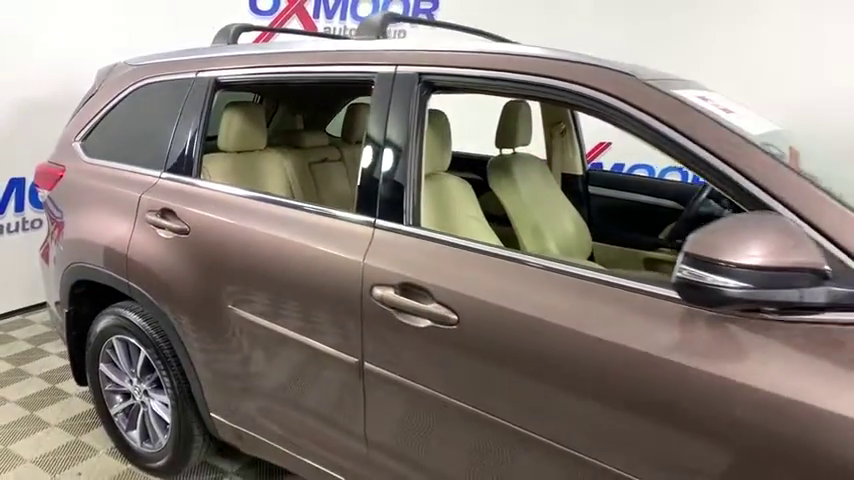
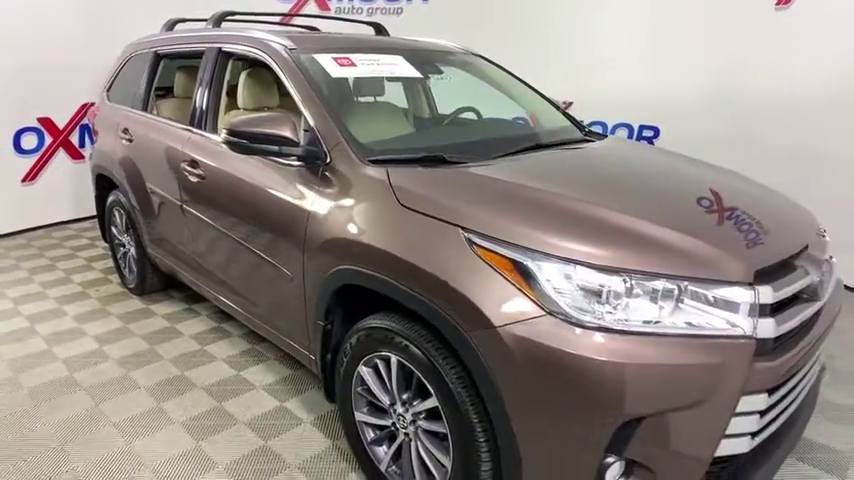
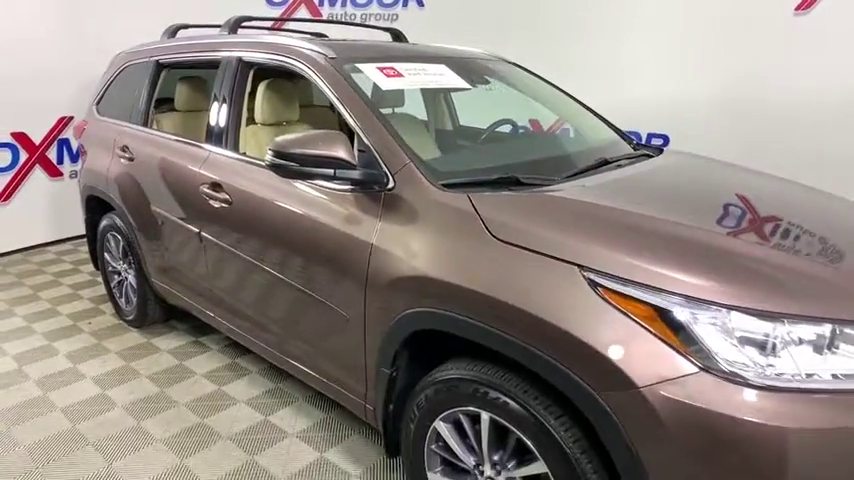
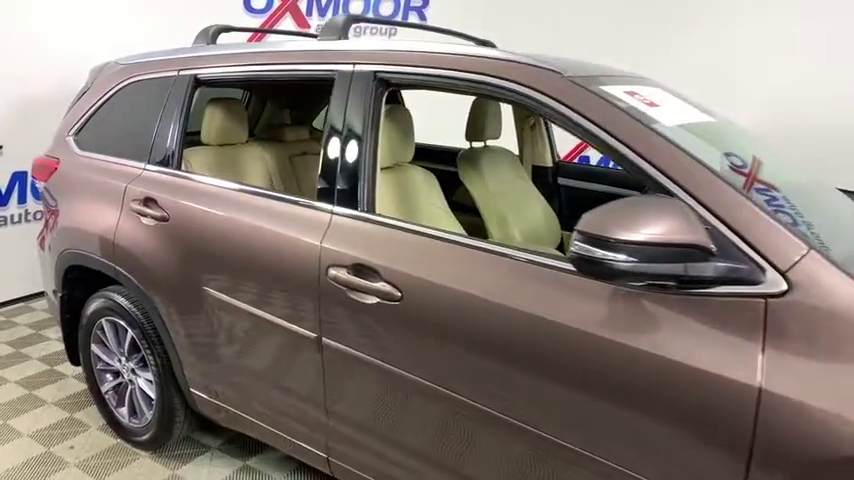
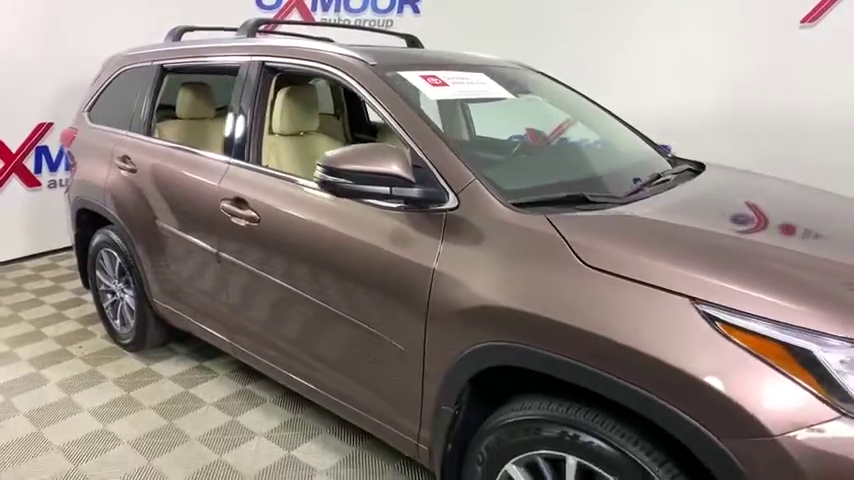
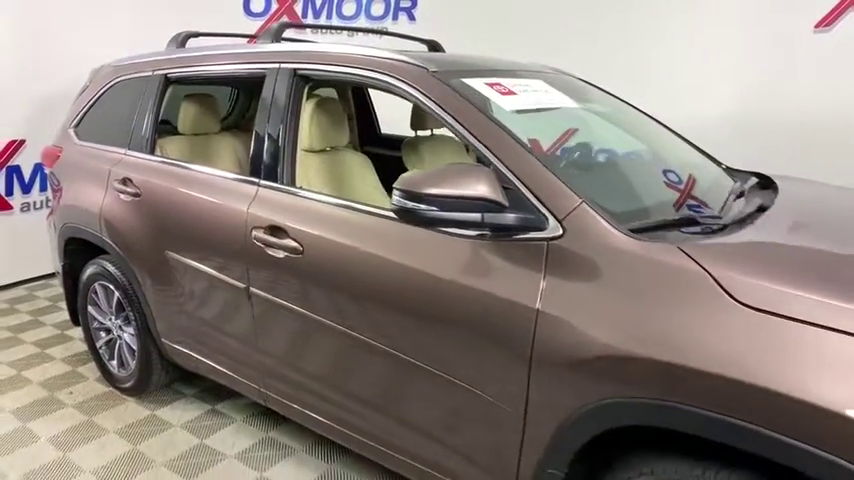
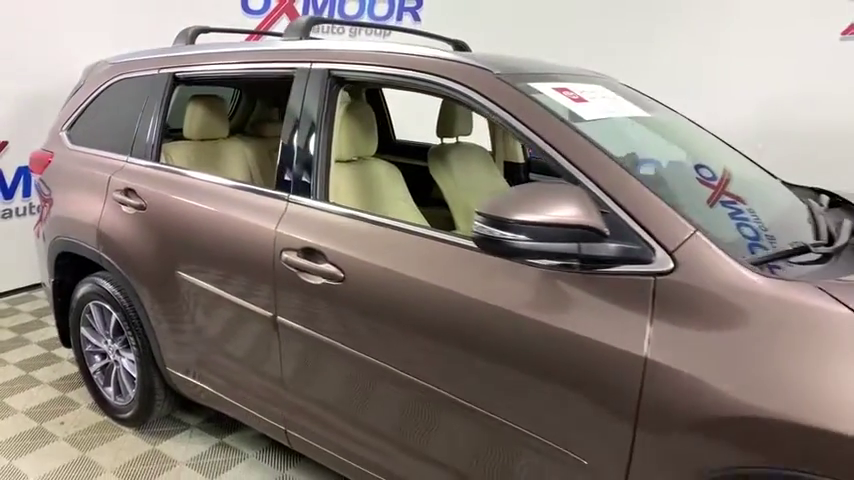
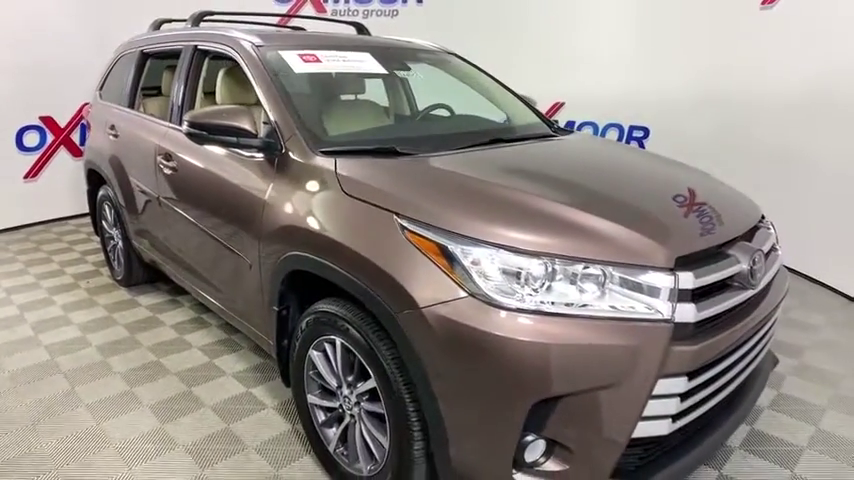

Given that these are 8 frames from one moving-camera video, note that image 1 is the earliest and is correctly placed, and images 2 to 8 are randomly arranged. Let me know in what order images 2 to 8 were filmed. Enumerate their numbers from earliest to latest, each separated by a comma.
4, 7, 6, 5, 3, 2, 8
